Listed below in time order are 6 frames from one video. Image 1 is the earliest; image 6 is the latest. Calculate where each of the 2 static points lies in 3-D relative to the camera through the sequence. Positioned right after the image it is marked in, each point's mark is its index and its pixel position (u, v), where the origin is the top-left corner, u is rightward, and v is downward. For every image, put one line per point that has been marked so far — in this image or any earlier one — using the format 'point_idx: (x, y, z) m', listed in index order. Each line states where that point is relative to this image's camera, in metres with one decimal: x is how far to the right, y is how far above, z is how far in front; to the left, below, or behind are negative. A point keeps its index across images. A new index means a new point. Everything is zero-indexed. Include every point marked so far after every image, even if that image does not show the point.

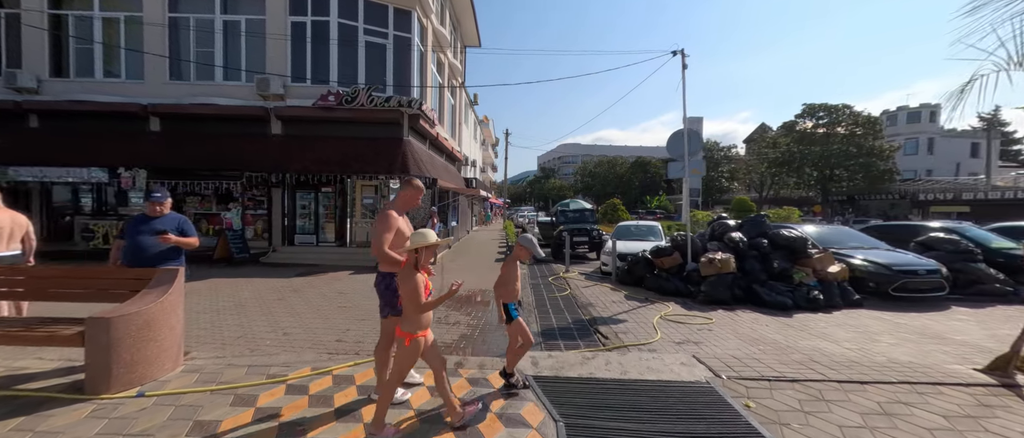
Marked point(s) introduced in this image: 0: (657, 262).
0: (+3.3, -1.0, +8.8) m
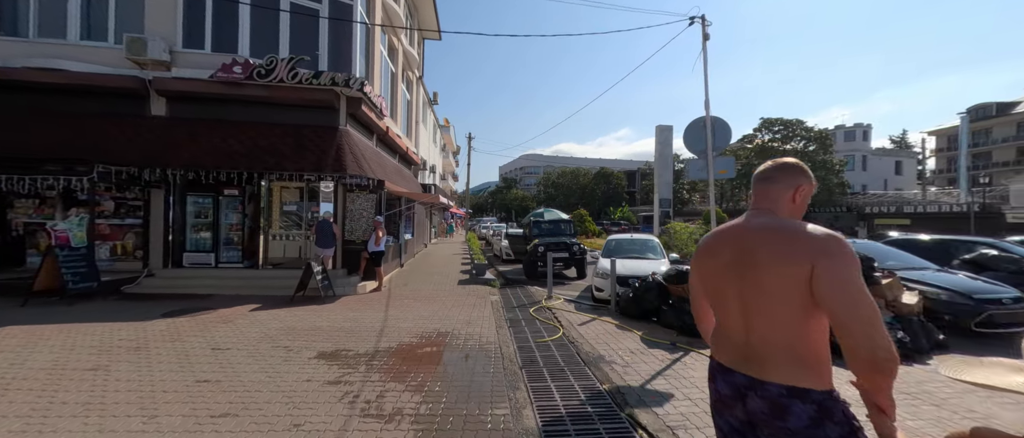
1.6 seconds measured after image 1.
0: (+2.8, -1.2, +6.7) m
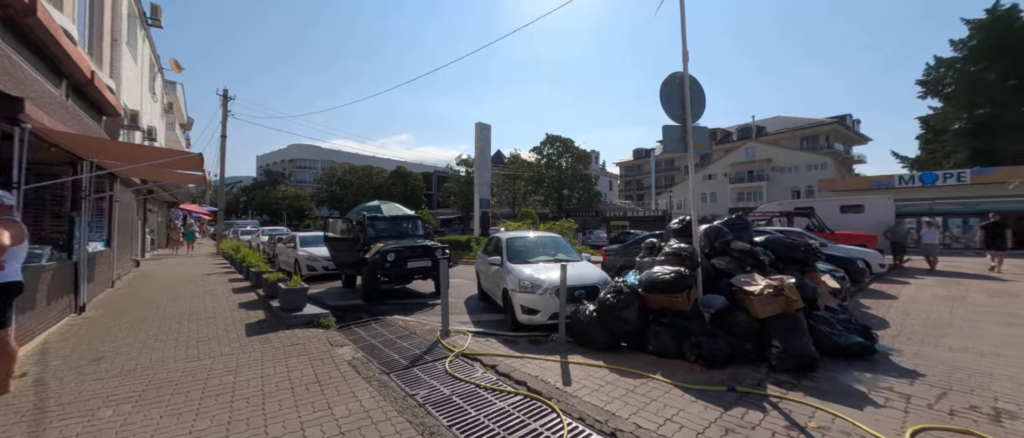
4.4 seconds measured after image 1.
0: (+1.8, -1.0, +4.6) m
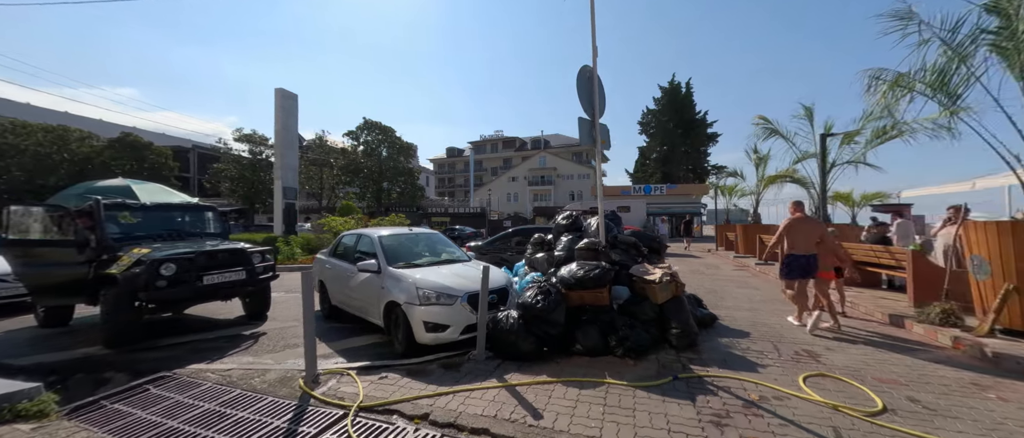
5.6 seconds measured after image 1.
0: (+0.9, -0.9, +4.4) m
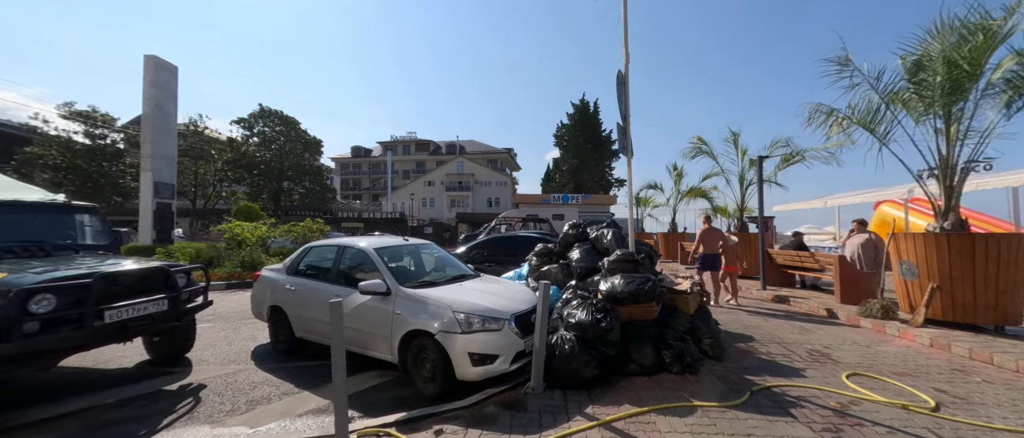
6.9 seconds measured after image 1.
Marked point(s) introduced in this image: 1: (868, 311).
0: (+1.3, -1.0, +4.0) m
1: (+5.6, -1.5, +6.1) m
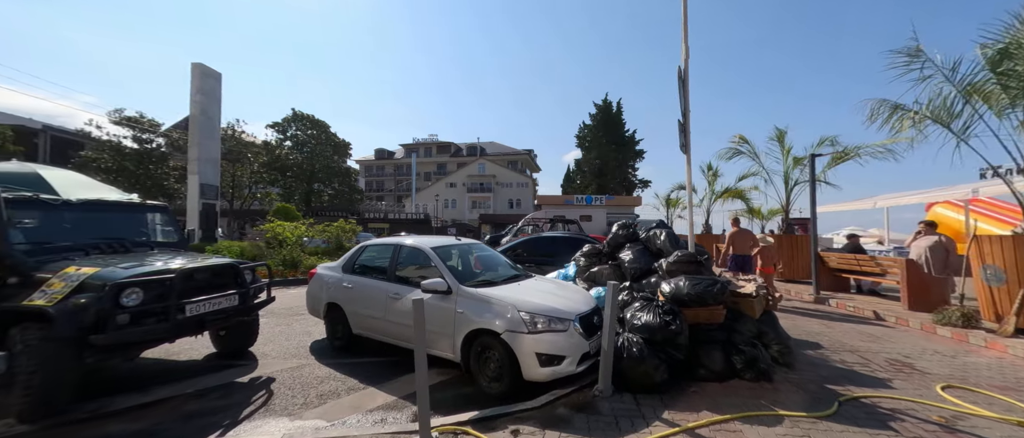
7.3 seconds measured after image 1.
0: (+1.9, -1.0, +3.9) m
1: (+6.4, -1.5, +5.7) m
